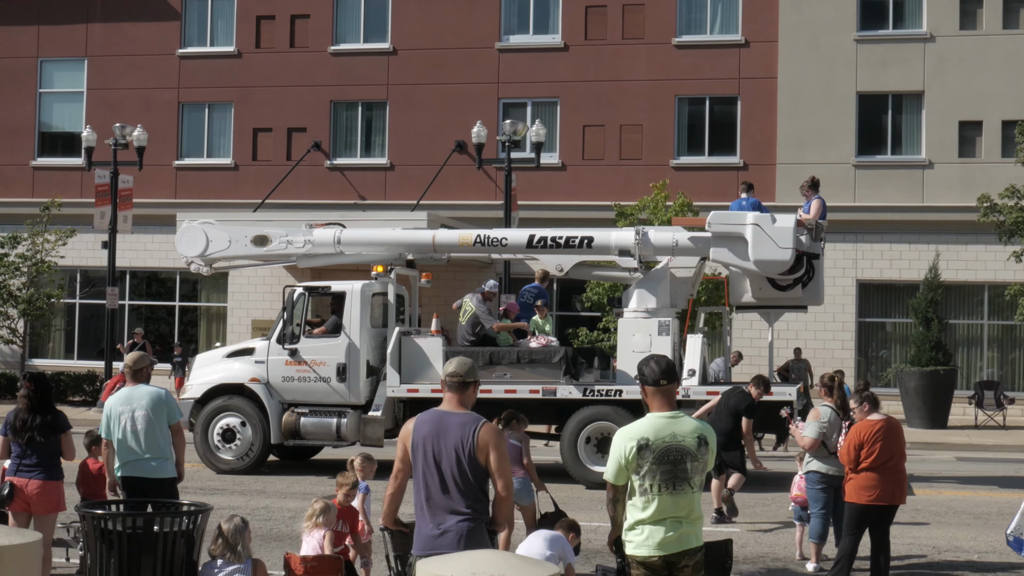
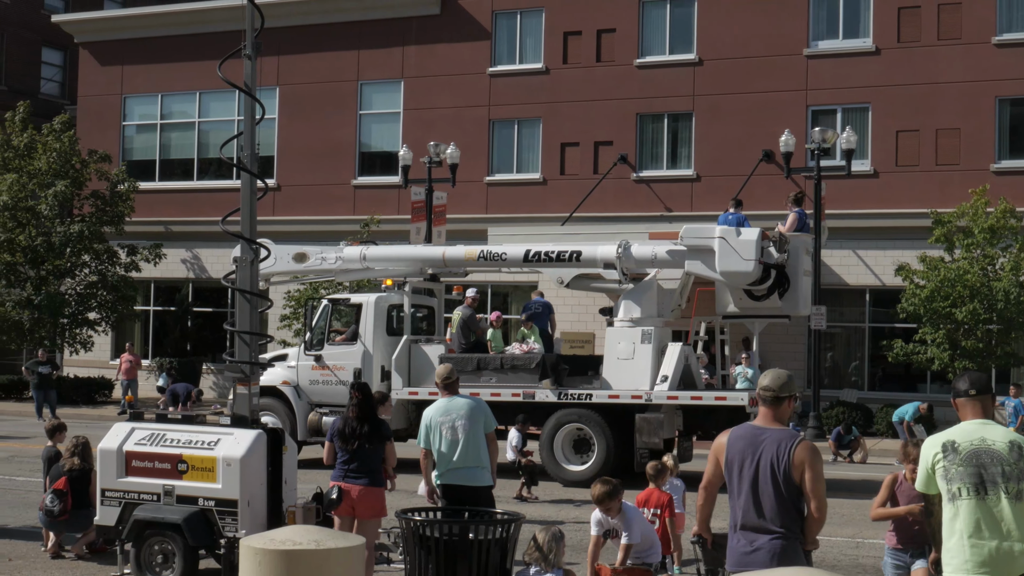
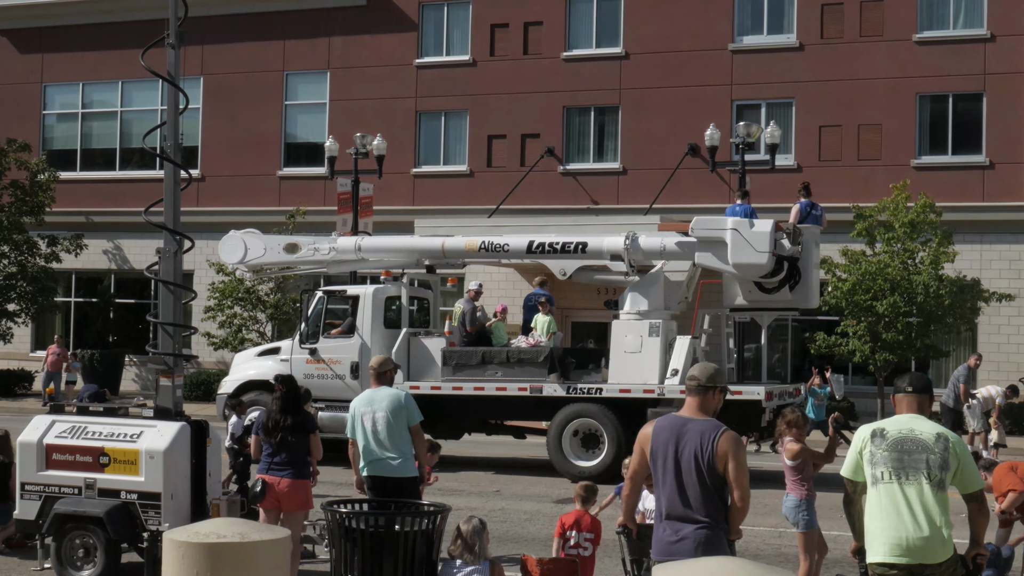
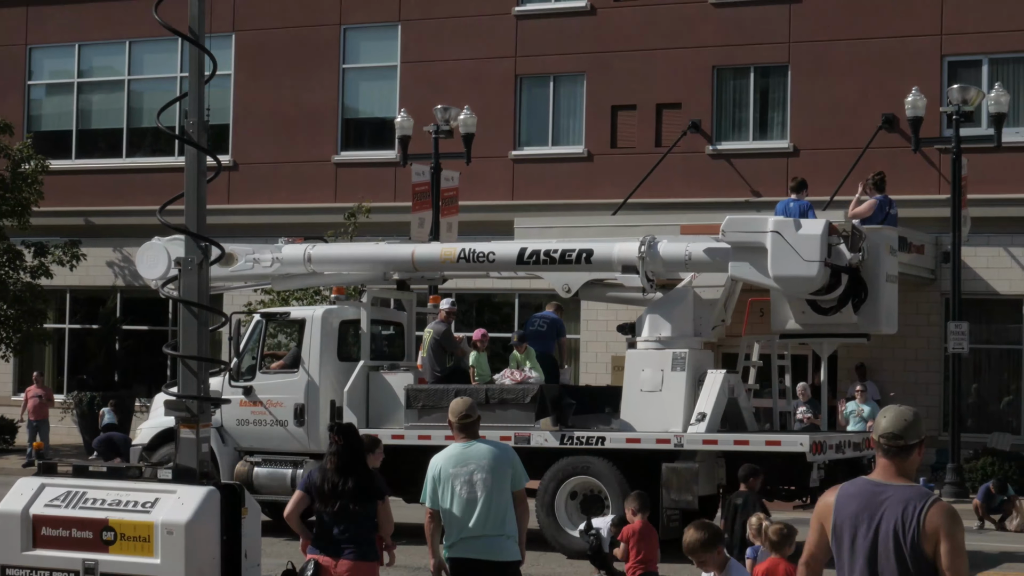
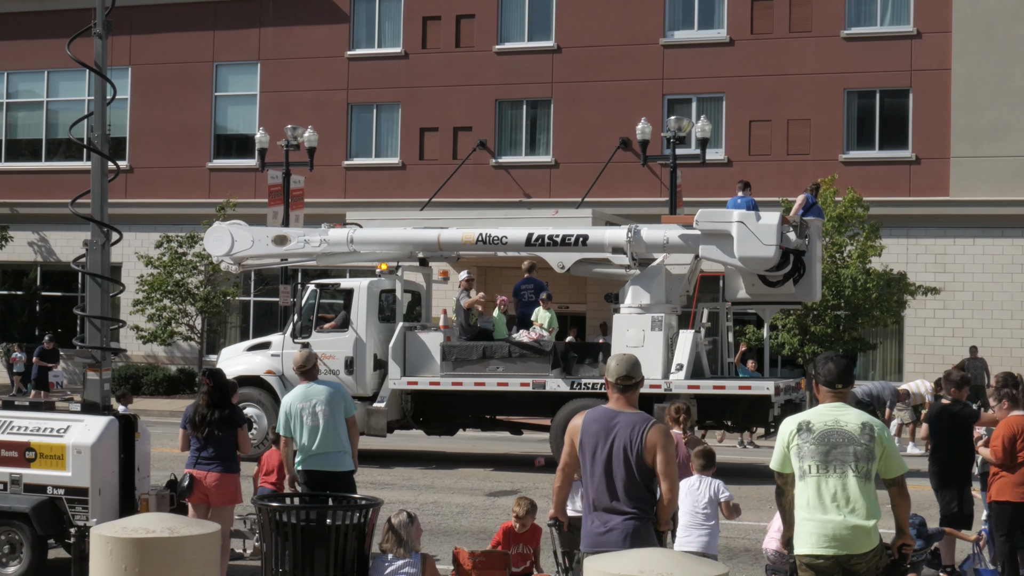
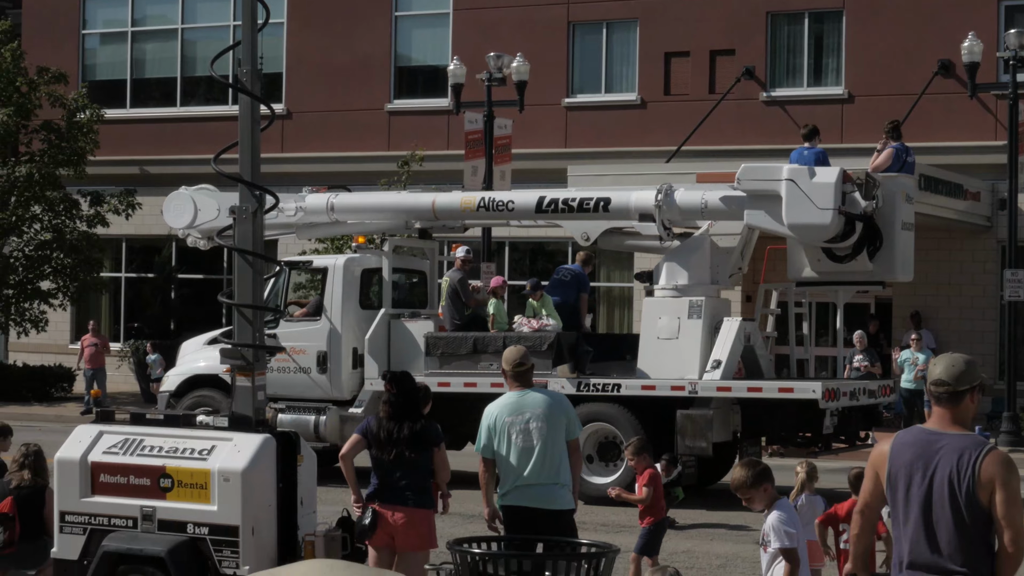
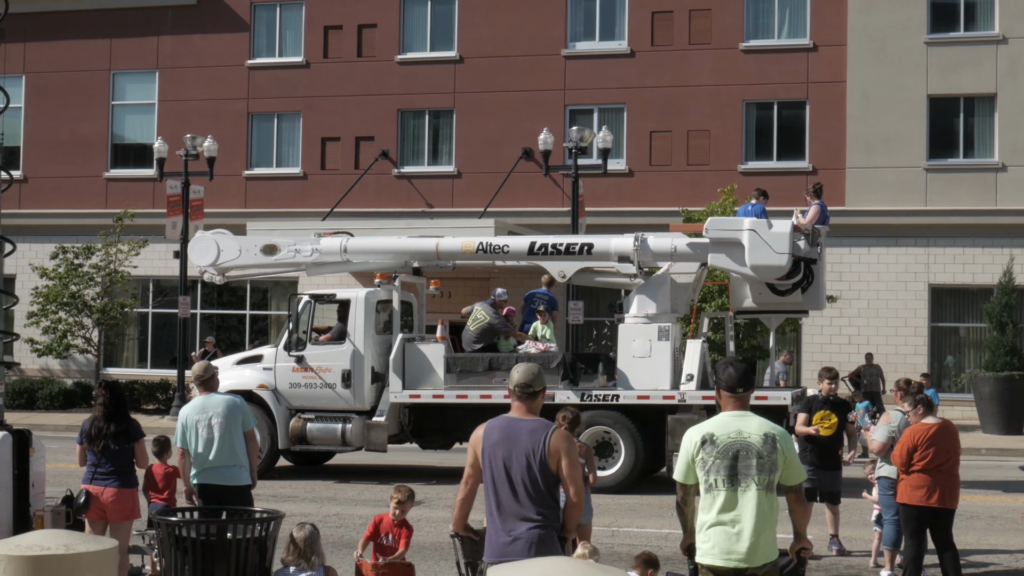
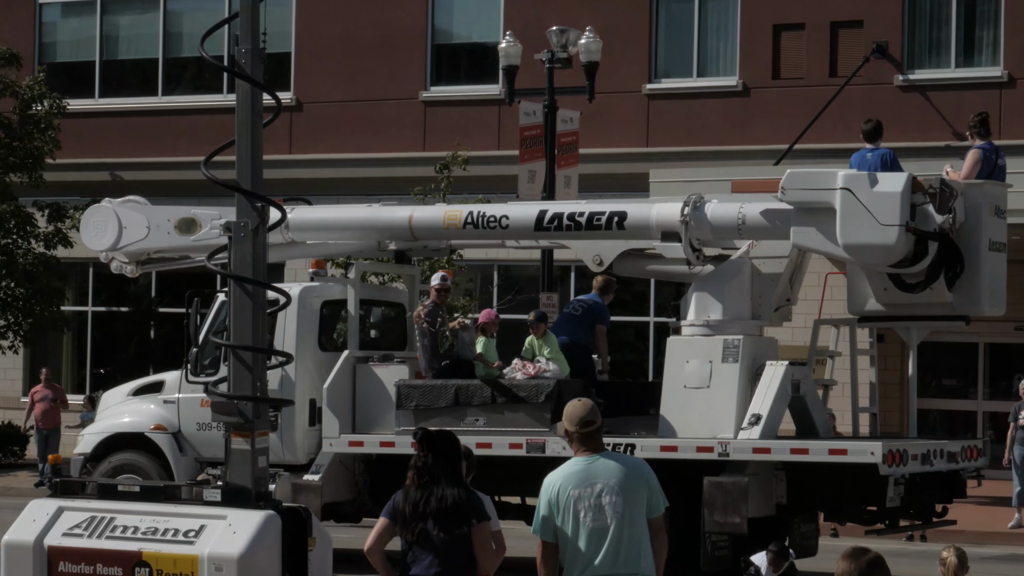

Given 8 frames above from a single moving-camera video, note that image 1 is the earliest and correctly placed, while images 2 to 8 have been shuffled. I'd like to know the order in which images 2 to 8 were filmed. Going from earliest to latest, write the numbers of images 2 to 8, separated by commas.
7, 5, 3, 2, 4, 6, 8
